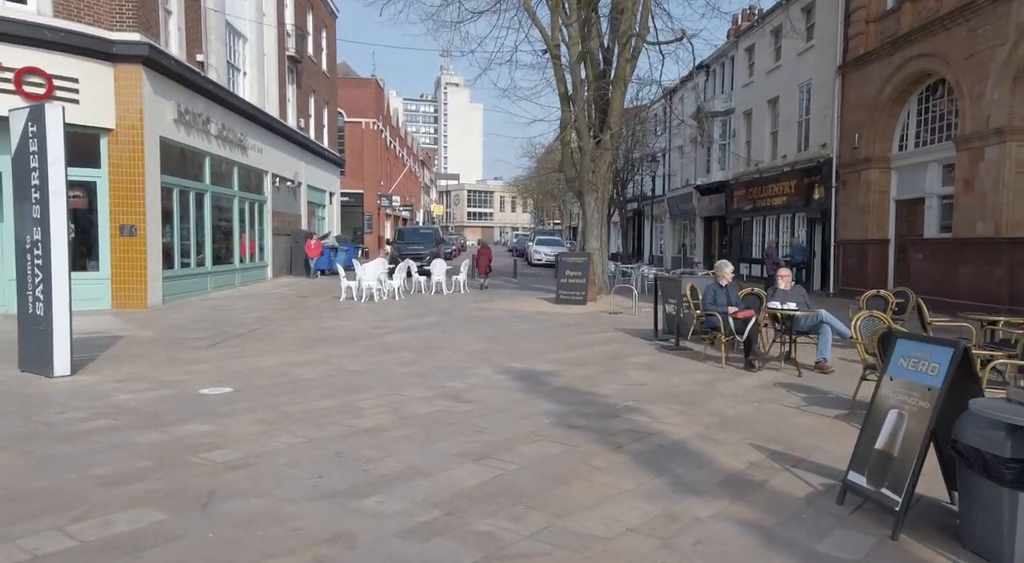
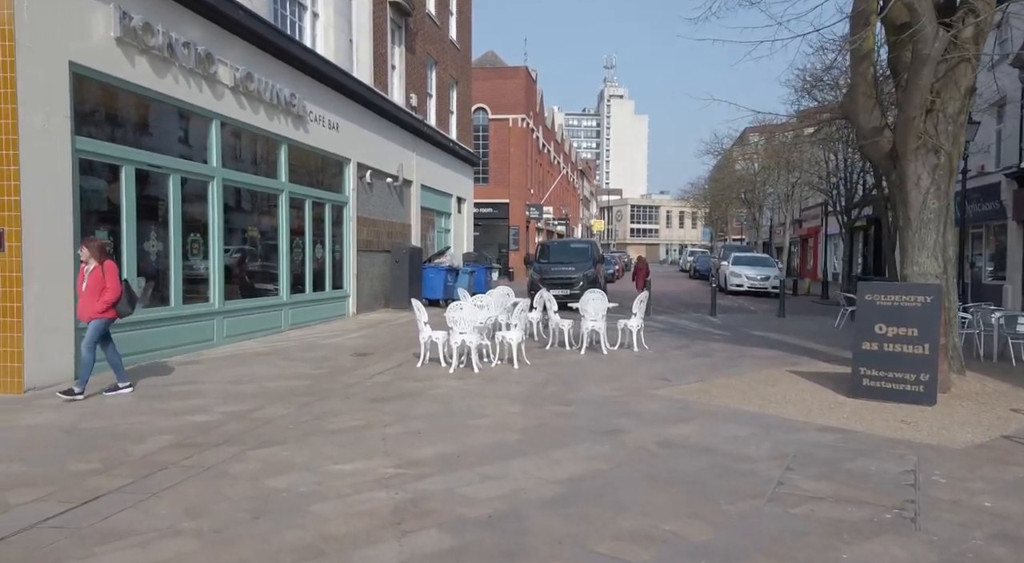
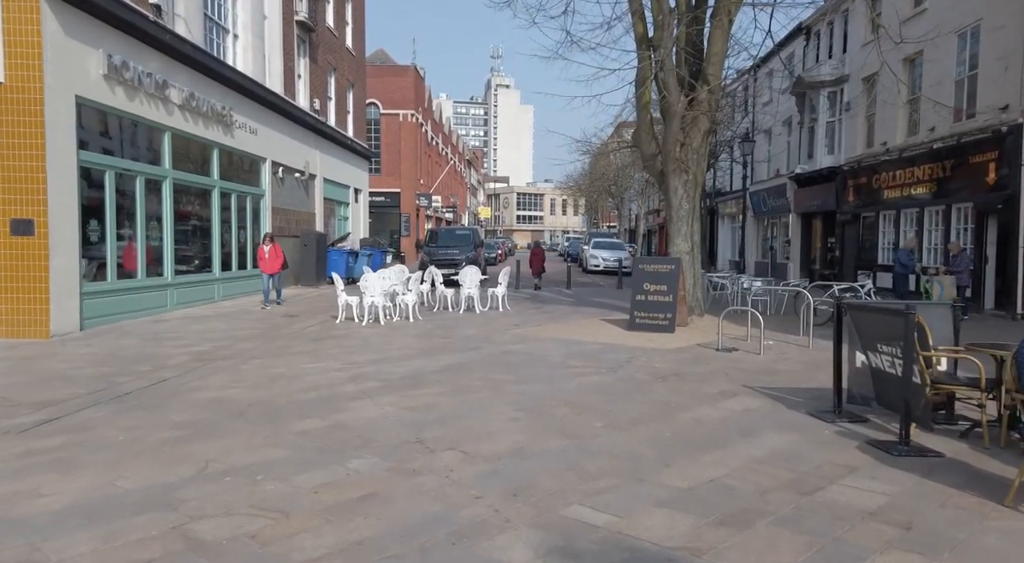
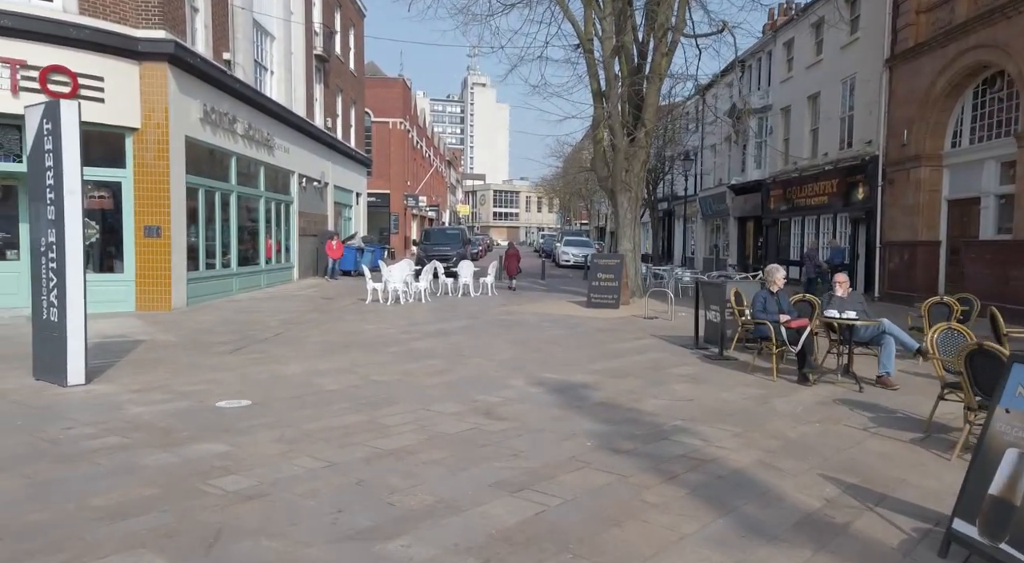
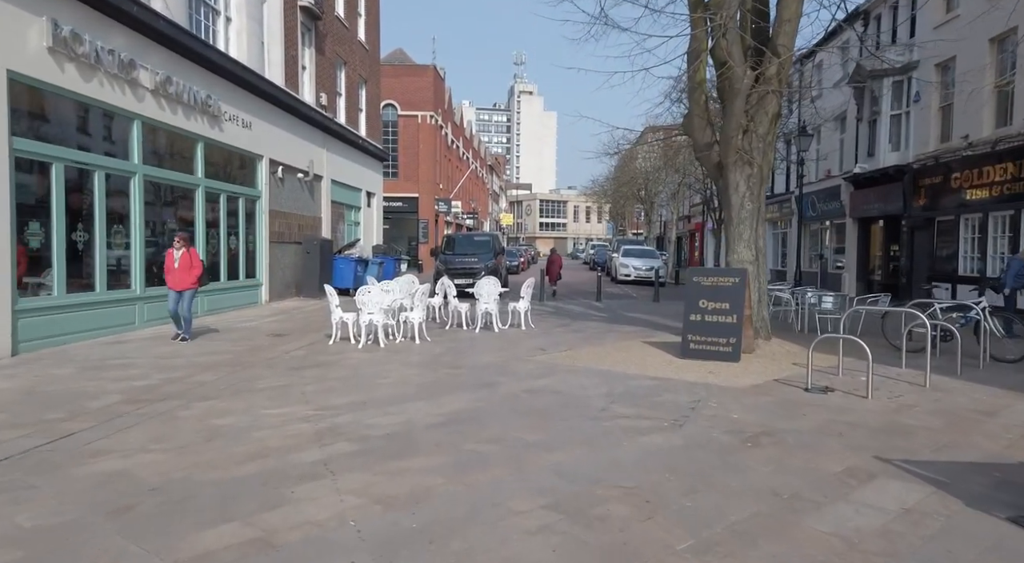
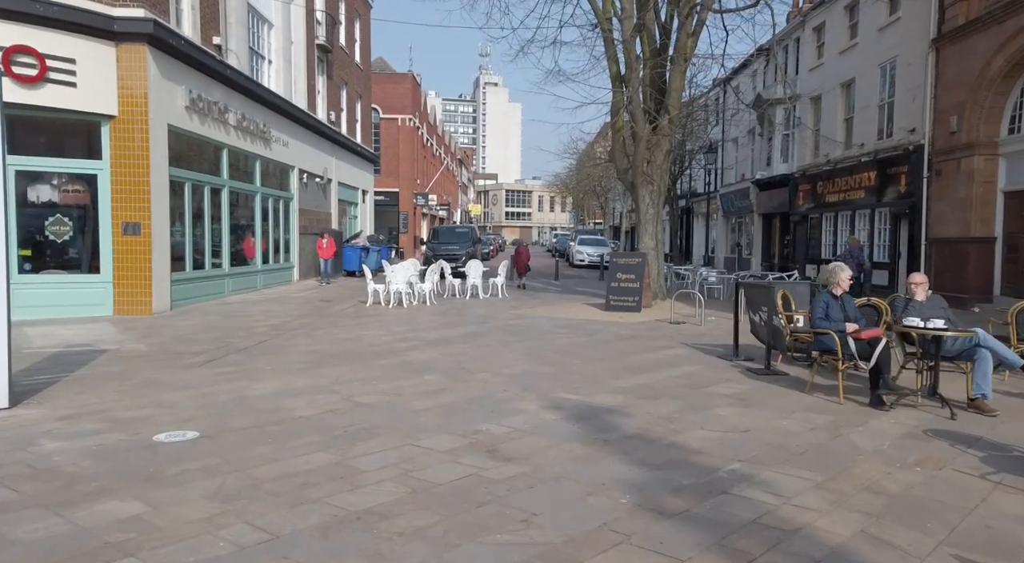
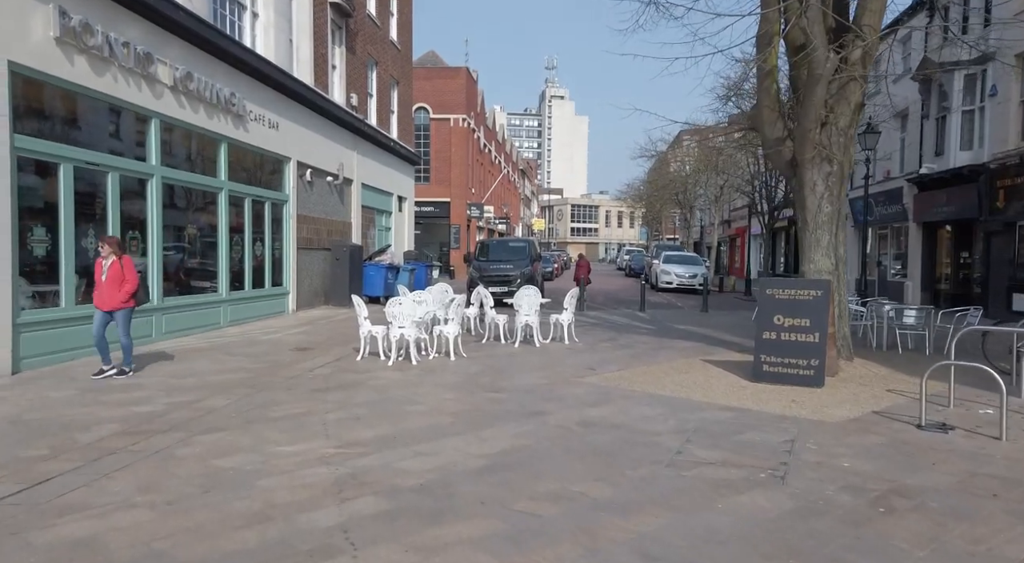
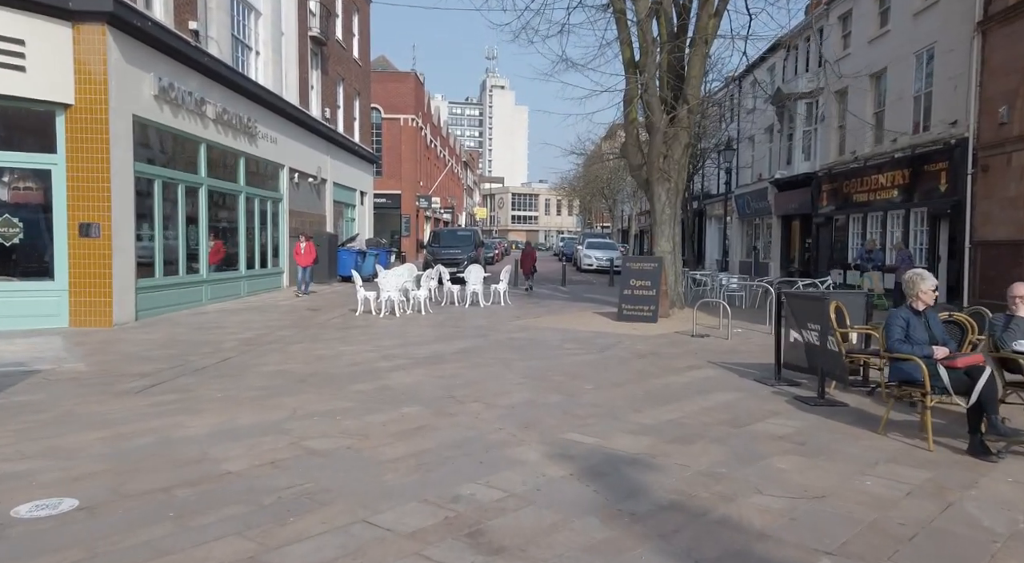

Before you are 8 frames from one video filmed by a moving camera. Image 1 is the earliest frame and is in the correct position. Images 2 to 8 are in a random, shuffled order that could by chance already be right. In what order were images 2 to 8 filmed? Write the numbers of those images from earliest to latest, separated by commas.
4, 6, 8, 3, 5, 7, 2
